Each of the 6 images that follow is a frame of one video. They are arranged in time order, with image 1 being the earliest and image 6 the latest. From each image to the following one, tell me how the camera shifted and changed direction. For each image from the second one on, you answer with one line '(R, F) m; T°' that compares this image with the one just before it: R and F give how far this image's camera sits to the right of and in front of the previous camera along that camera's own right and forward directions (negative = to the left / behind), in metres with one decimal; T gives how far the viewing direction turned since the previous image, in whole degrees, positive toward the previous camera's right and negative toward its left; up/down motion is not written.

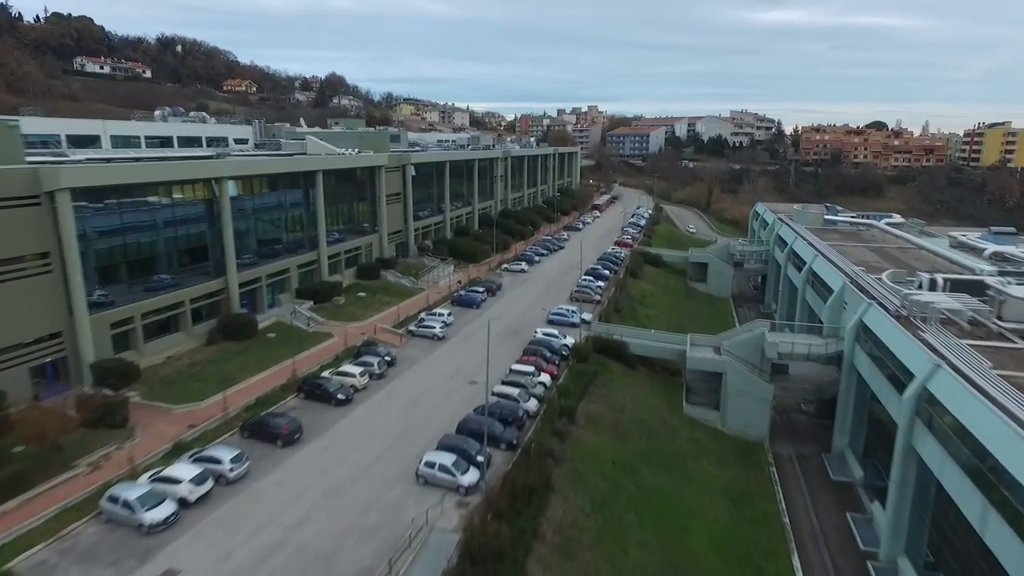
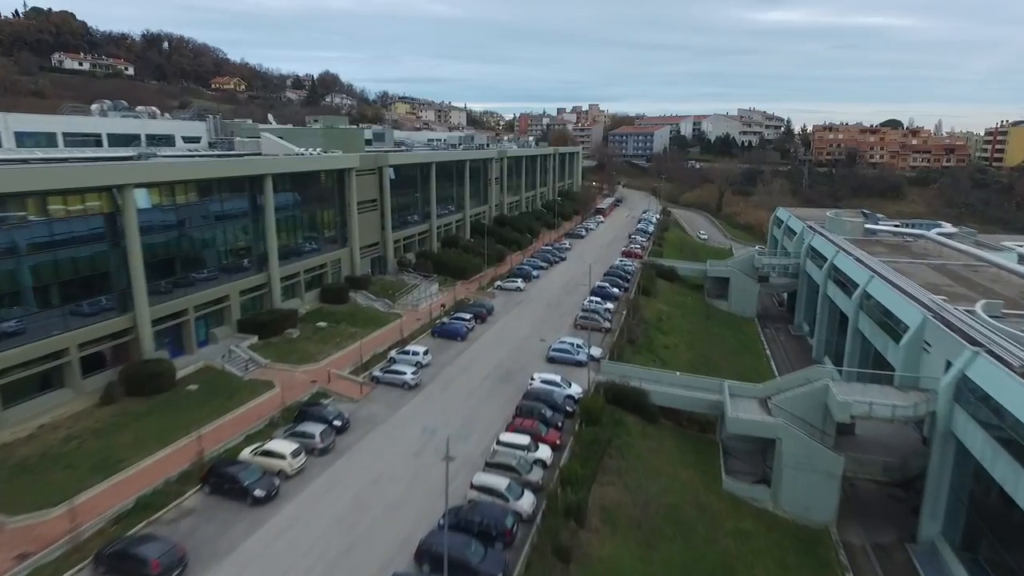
(+0.4, +6.7) m; 0°
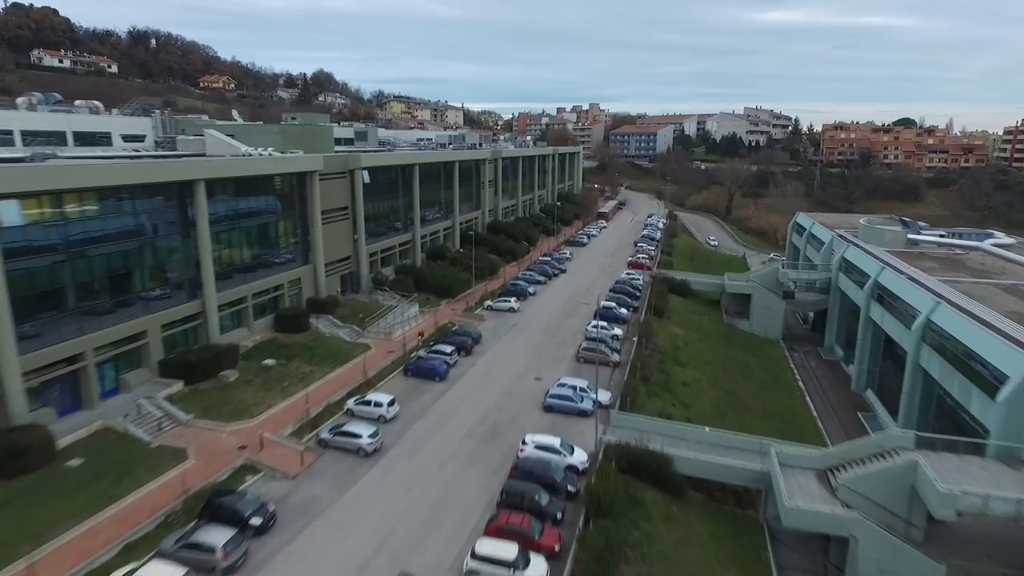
(+0.4, +5.7) m; 0°
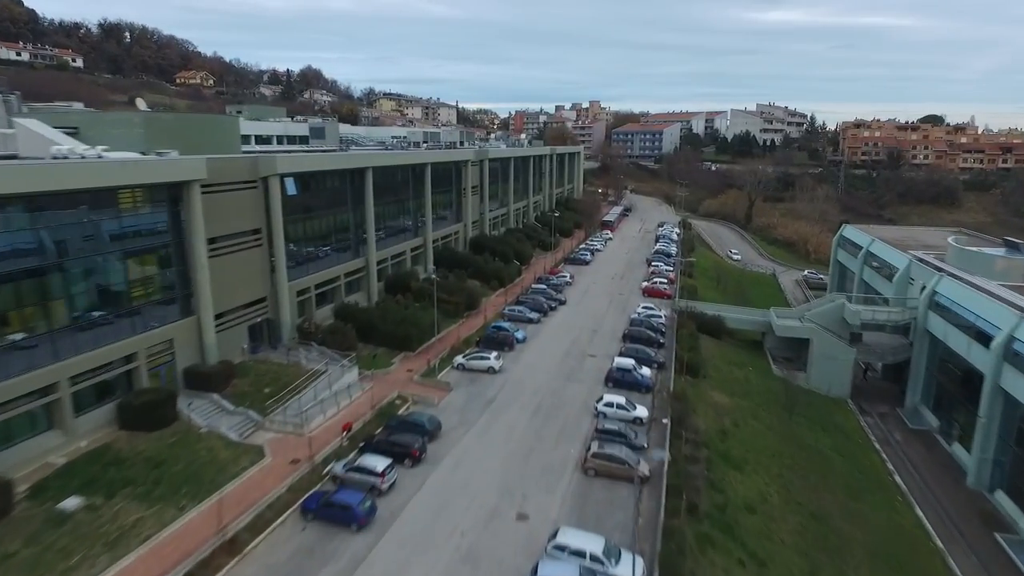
(+0.8, +10.5) m; 0°
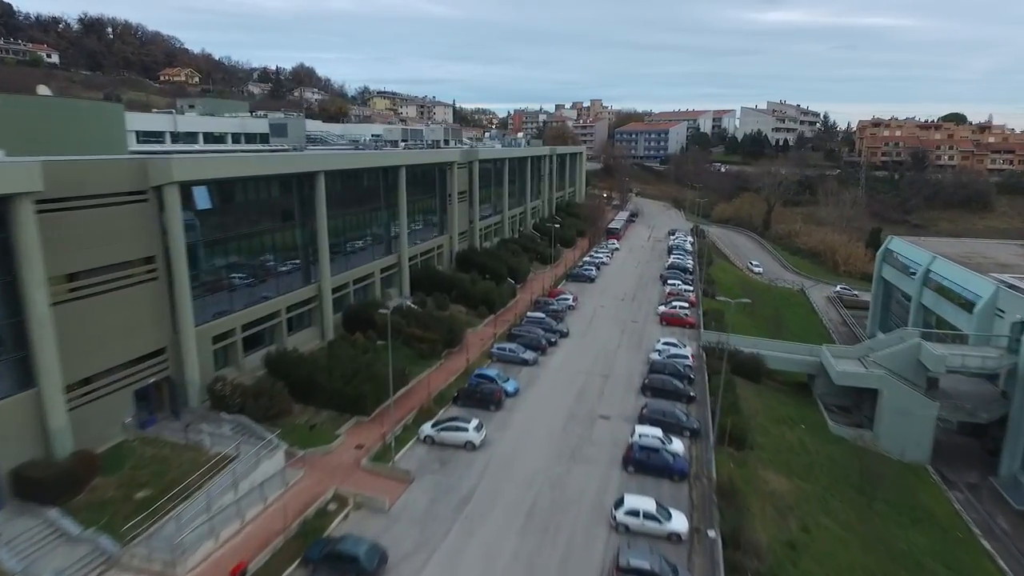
(+0.5, +7.0) m; 0°
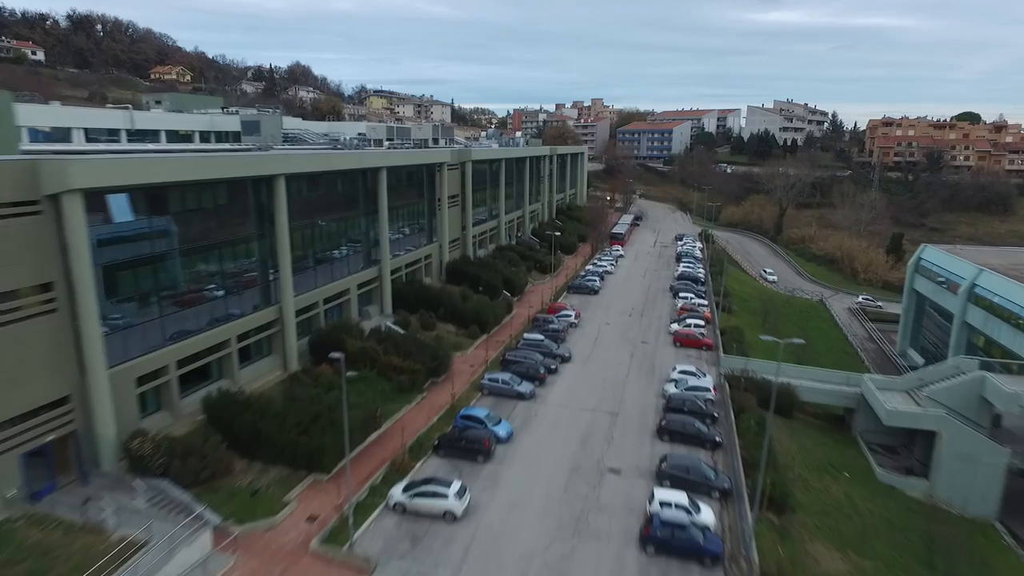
(+0.3, +3.9) m; 0°
